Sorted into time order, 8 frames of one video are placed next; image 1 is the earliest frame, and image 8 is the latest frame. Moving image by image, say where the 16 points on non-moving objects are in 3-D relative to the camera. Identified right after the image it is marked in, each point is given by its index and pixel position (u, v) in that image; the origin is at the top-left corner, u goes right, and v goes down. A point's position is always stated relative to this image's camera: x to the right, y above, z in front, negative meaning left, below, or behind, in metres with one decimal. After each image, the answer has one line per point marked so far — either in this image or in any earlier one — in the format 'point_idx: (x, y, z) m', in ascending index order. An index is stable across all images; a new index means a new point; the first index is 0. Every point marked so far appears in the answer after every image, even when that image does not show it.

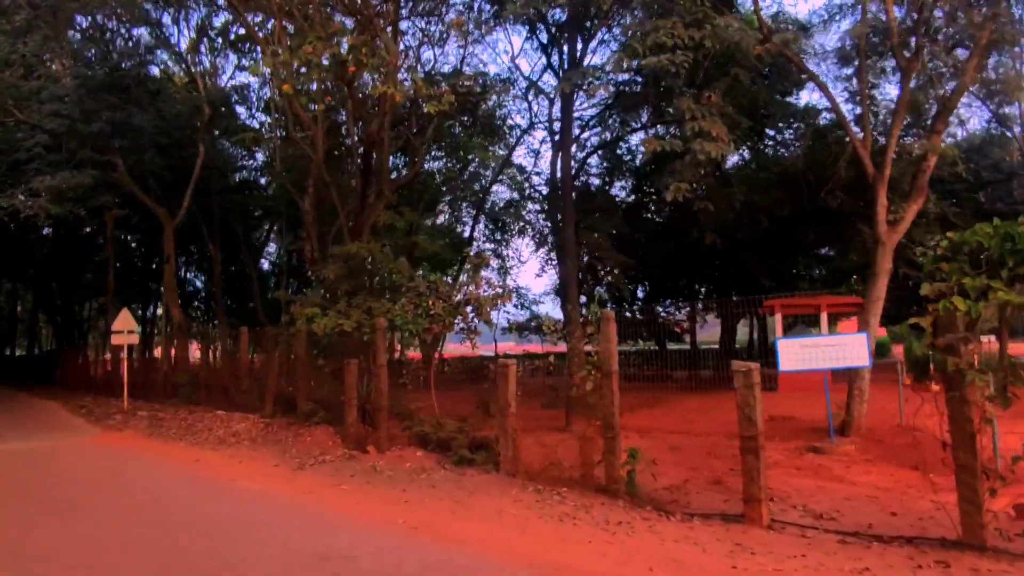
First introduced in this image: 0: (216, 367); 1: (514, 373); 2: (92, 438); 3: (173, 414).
0: (-7.0, -1.9, +17.5) m
1: (0.0, -1.0, +9.0) m
2: (-7.9, -2.8, +14.0) m
3: (-7.6, -2.8, +16.6) m
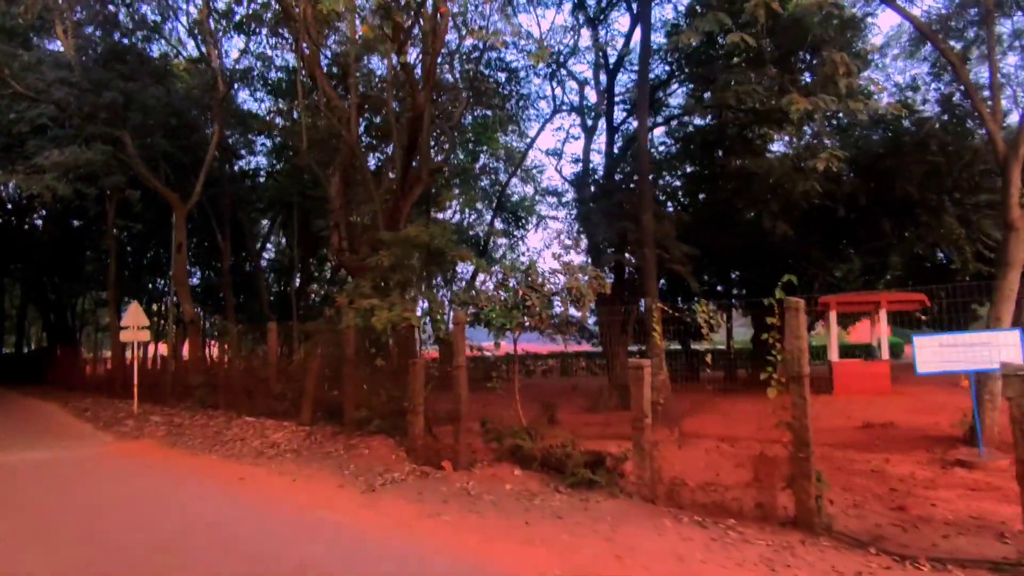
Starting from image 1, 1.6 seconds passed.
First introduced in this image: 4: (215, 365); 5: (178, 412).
0: (-5.9, -1.7, +15.7) m
1: (+1.4, -0.9, +7.3) m
2: (-6.7, -2.6, +12.2) m
3: (-6.4, -2.6, +14.8) m
4: (-6.7, -1.7, +16.4) m
5: (-7.3, -2.7, +16.0) m
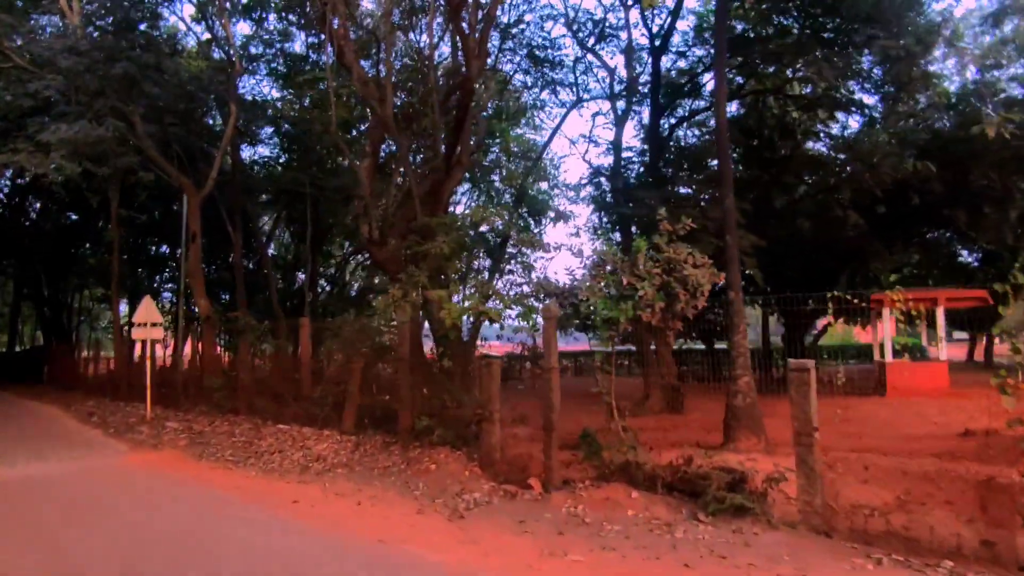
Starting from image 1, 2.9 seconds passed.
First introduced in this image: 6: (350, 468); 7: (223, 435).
0: (-4.9, -1.6, +14.3) m
1: (+2.5, -0.7, +6.0) m
2: (-5.7, -2.5, +10.7) m
3: (-5.4, -2.5, +13.4) m
4: (-5.7, -1.5, +15.0) m
5: (-6.3, -2.6, +14.6) m
6: (-2.0, -2.3, +9.3) m
7: (-4.8, -2.4, +12.3) m
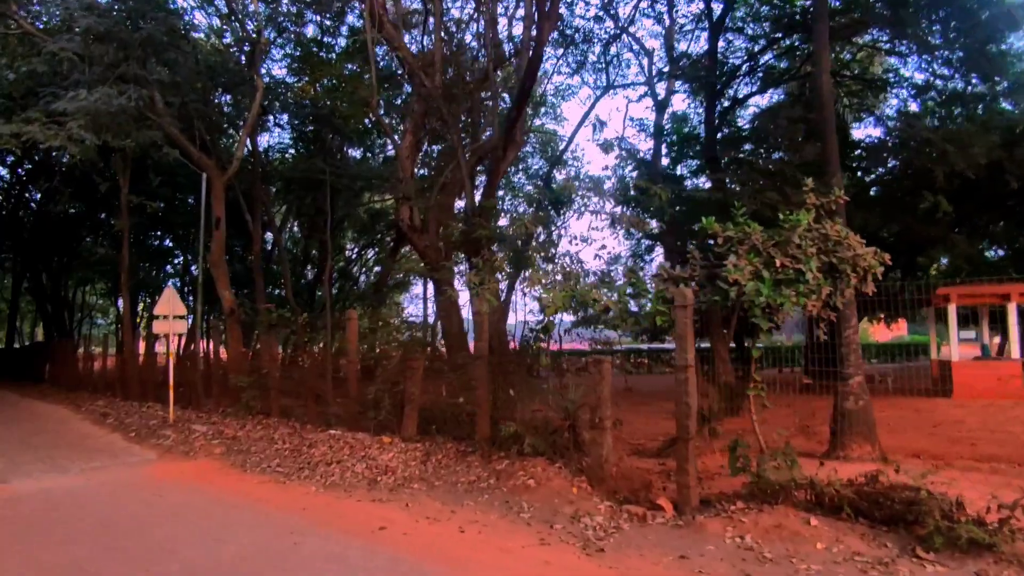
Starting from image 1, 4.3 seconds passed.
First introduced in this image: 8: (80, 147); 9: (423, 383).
0: (-3.8, -1.4, +12.9) m
1: (+3.7, -0.6, +4.7) m
2: (-4.5, -2.3, +9.4) m
3: (-4.3, -2.3, +12.0) m
4: (-4.6, -1.3, +13.6) m
5: (-5.2, -2.4, +13.2) m
6: (-0.9, -2.1, +8.0) m
7: (-3.7, -2.3, +10.9) m
8: (-6.8, +2.2, +11.7) m
9: (-1.1, -1.3, +9.8) m
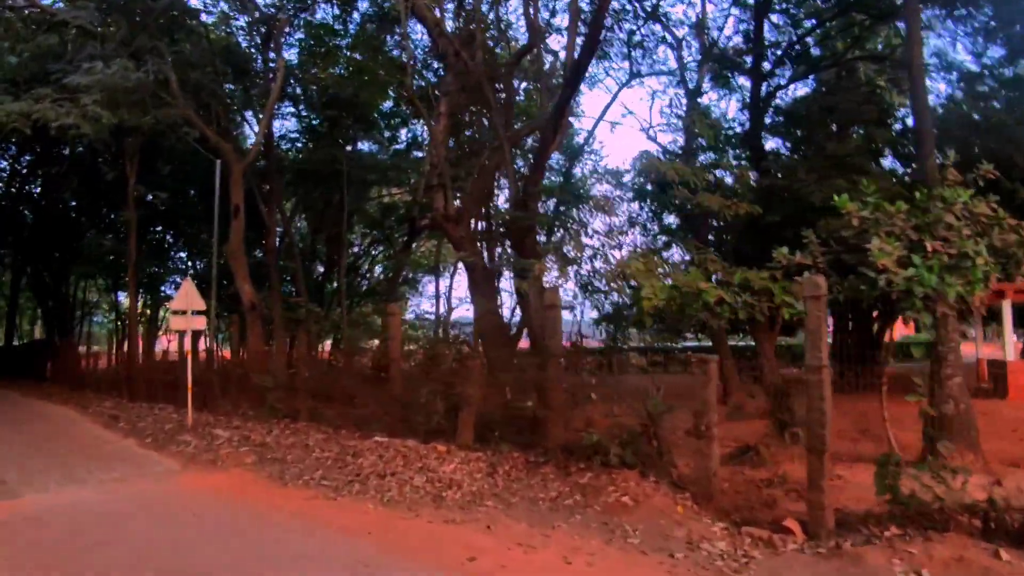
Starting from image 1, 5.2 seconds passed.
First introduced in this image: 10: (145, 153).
0: (-3.0, -1.3, +11.9) m
1: (+4.5, -0.5, +3.8) m
2: (-3.7, -2.2, +8.4) m
3: (-3.5, -2.2, +11.0) m
4: (-3.8, -1.2, +12.6) m
5: (-4.4, -2.3, +12.2) m
6: (-0.1, -2.0, +7.0) m
7: (-2.9, -2.2, +9.9) m
8: (-6.0, +2.3, +10.7) m
9: (-0.3, -1.2, +8.8) m
10: (-9.5, +3.5, +19.1) m
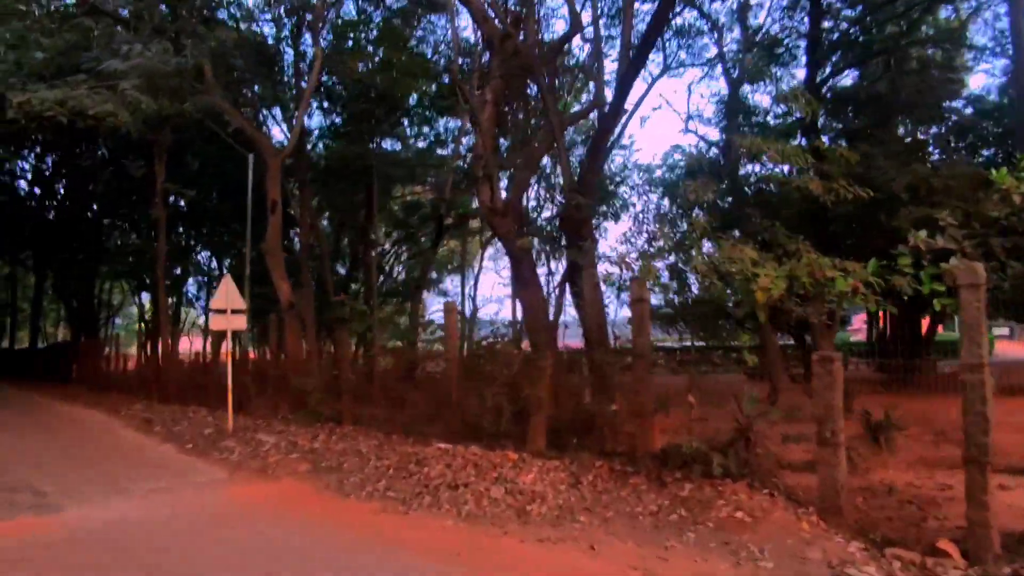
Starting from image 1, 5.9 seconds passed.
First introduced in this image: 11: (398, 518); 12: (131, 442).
0: (-2.1, -1.2, +11.3) m
1: (+5.2, -0.4, +3.0) m
2: (-2.9, -2.2, +7.7) m
3: (-2.6, -2.2, +10.4) m
4: (-2.9, -1.2, +12.0) m
5: (-3.5, -2.2, +11.6) m
6: (+0.7, -1.9, +6.3) m
7: (-2.0, -2.1, +9.3) m
8: (-5.2, +2.4, +10.1) m
9: (+0.5, -1.1, +8.1) m
10: (-8.5, +3.5, +18.6) m
11: (-1.0, -2.0, +6.6) m
12: (-5.9, -2.4, +11.4) m
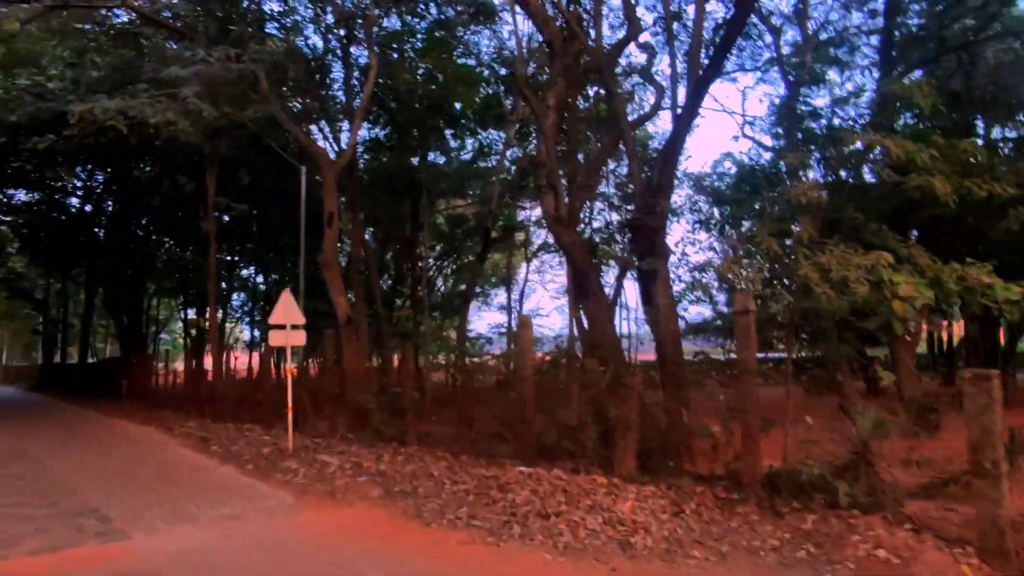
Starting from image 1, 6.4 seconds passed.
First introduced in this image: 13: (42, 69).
0: (-1.0, -1.4, +10.8) m
1: (+5.9, -0.4, +2.2) m
2: (-2.0, -2.3, +7.3) m
3: (-1.6, -2.3, +9.9) m
4: (-1.8, -1.4, +11.5) m
5: (-2.4, -2.4, +11.2) m
6: (+1.5, -2.0, +5.7) m
7: (-1.1, -2.3, +8.8) m
8: (-4.2, +2.2, +9.9) m
9: (+1.4, -1.2, +7.5) m
10: (-7.2, +3.1, +18.5) m
11: (-0.2, -2.1, +6.1) m
12: (-4.8, -2.6, +11.1) m
13: (-10.3, +4.8, +16.2) m
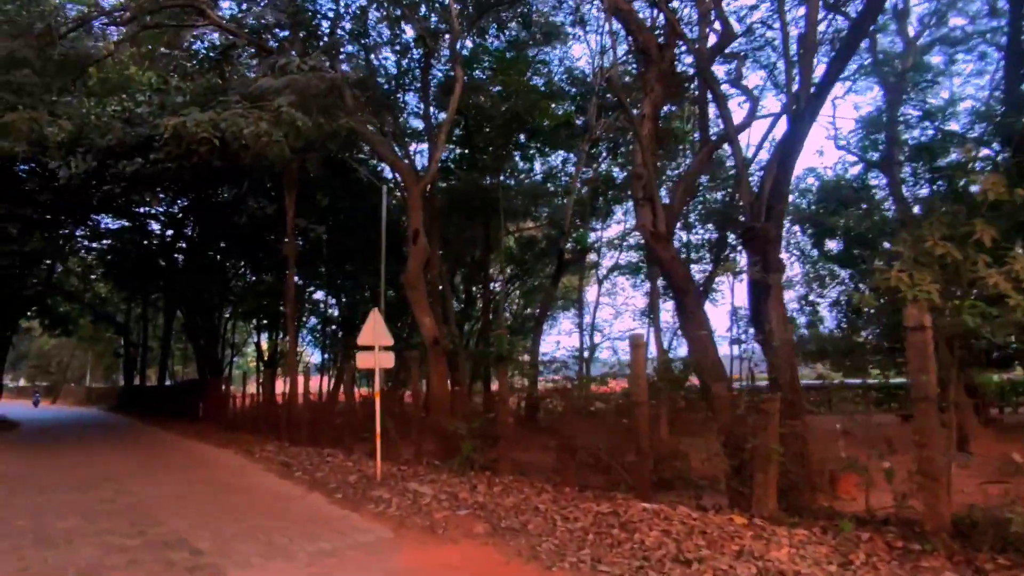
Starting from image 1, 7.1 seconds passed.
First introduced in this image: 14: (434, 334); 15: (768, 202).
0: (+0.4, -1.7, +10.1) m
1: (+6.5, -0.3, +1.0) m
2: (-0.9, -2.5, +6.6) m
3: (-0.3, -2.6, +9.2) m
4: (-0.4, -1.7, +10.8) m
5: (-1.0, -2.7, +10.5) m
6: (+2.5, -2.1, +4.8) m
7: (+0.2, -2.4, +8.0) m
8: (-2.9, +1.9, +9.5) m
9: (+2.5, -1.3, +6.6) m
10: (-5.1, +2.6, +18.4) m
11: (+0.8, -2.2, +5.3) m
12: (-3.4, -2.9, +10.7) m
13: (-8.4, +4.3, +16.4) m
14: (-1.4, -0.8, +13.0) m
15: (+3.5, +1.2, +10.3) m
